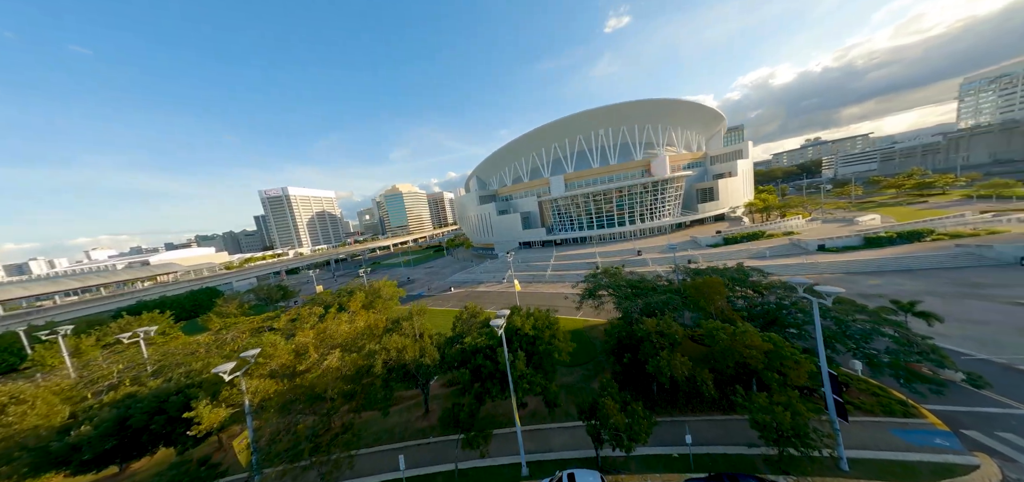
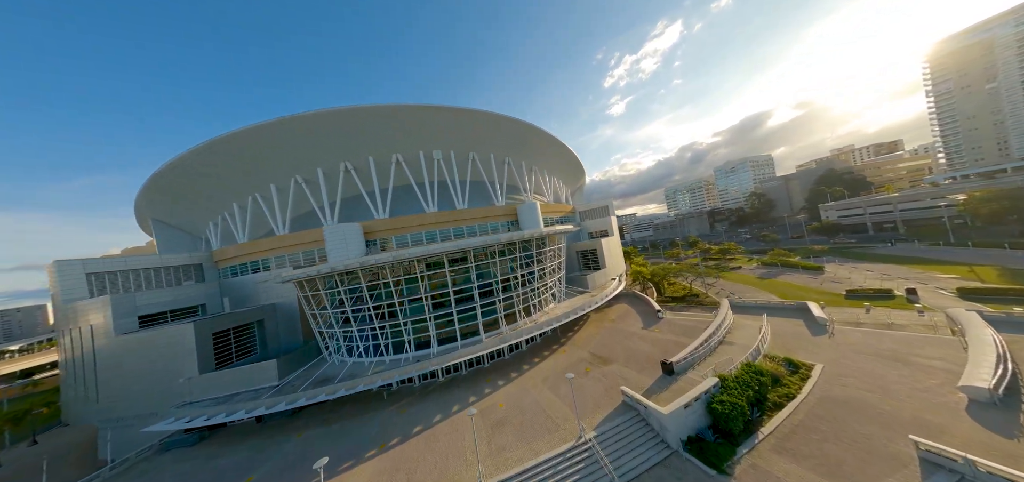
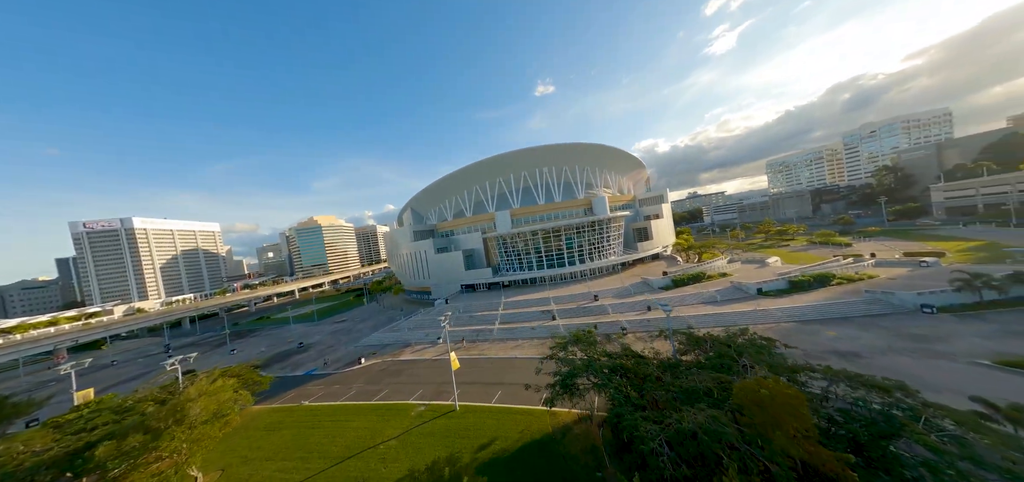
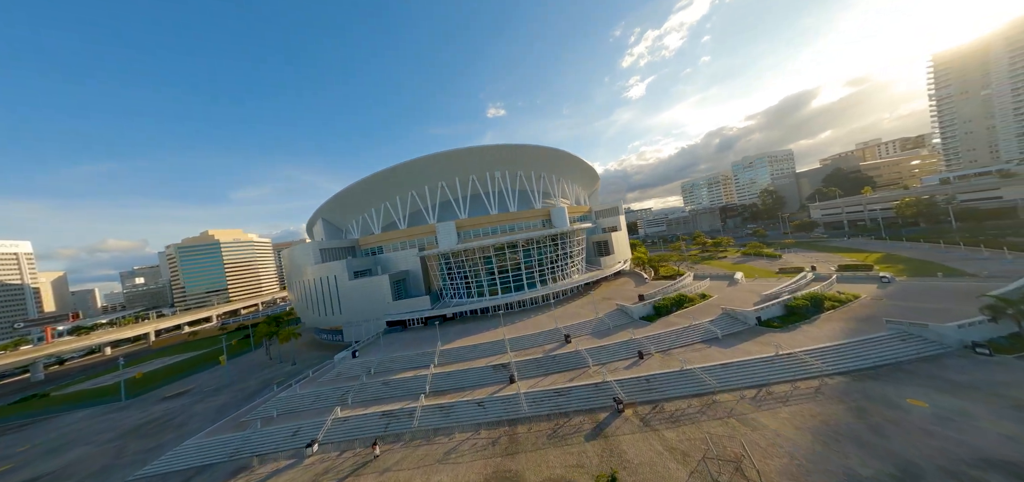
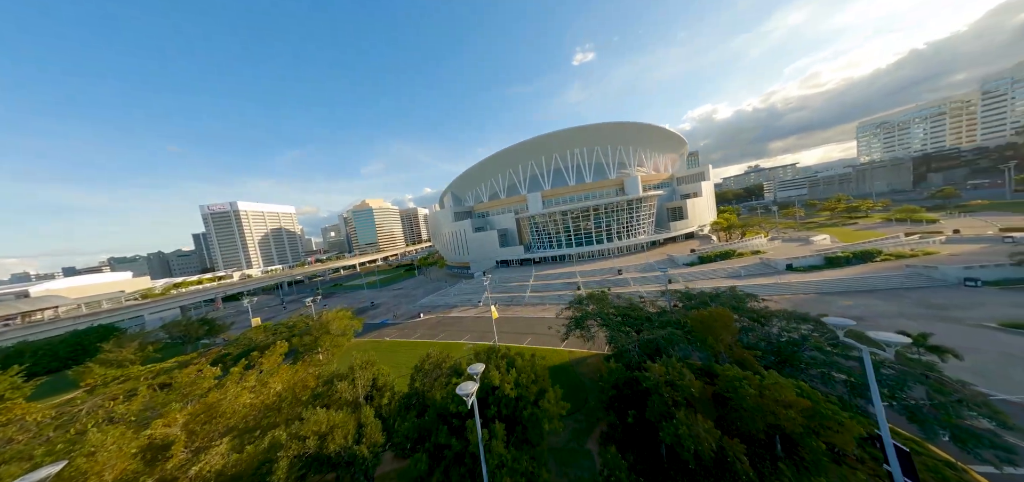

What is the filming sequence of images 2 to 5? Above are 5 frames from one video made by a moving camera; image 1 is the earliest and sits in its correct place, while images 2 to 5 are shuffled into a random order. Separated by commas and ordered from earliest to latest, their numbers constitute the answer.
5, 3, 4, 2
